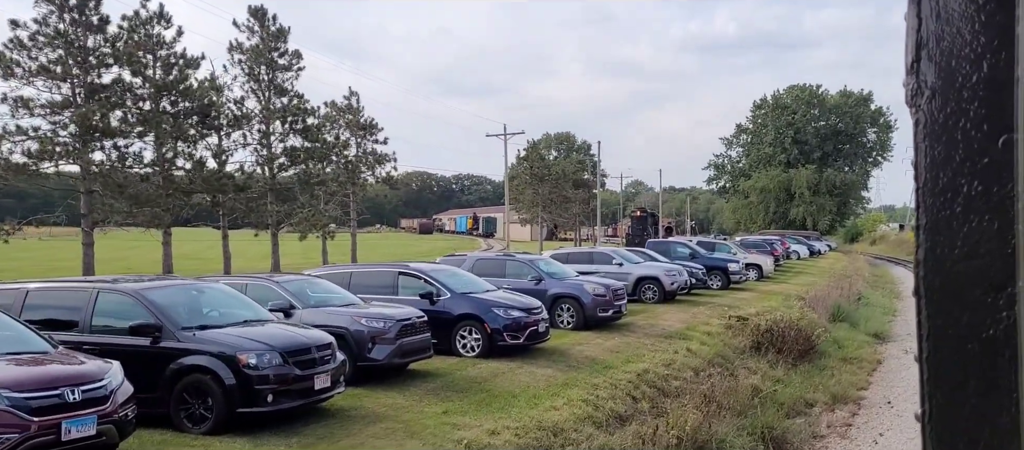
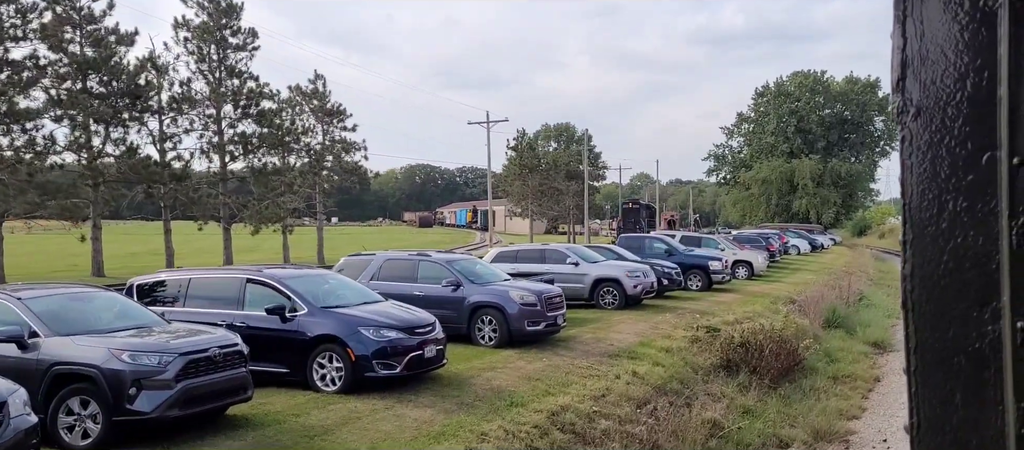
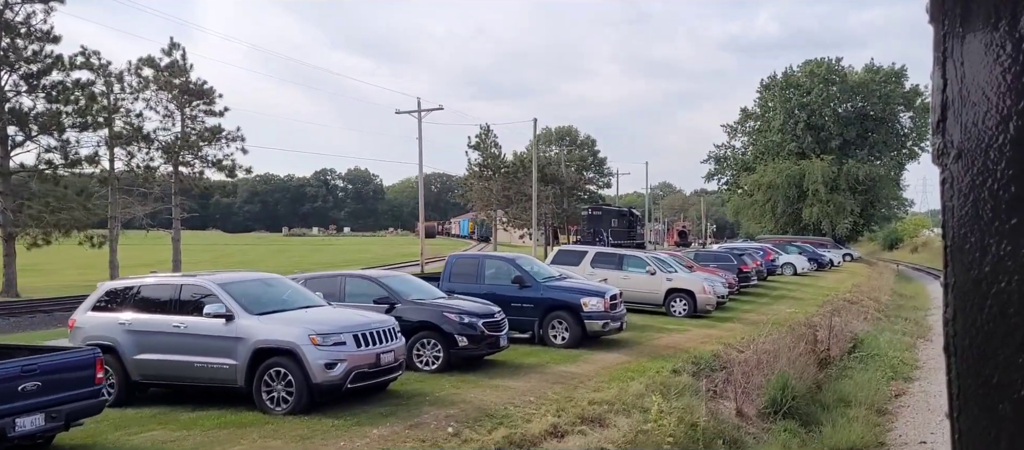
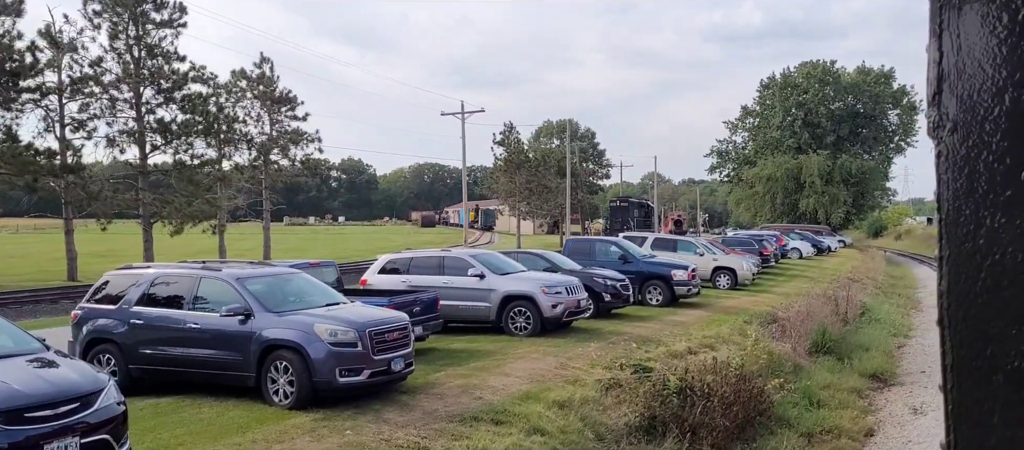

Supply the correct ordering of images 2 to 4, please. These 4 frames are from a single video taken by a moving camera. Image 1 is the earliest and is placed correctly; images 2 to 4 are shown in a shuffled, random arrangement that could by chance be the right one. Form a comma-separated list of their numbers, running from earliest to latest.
2, 4, 3
